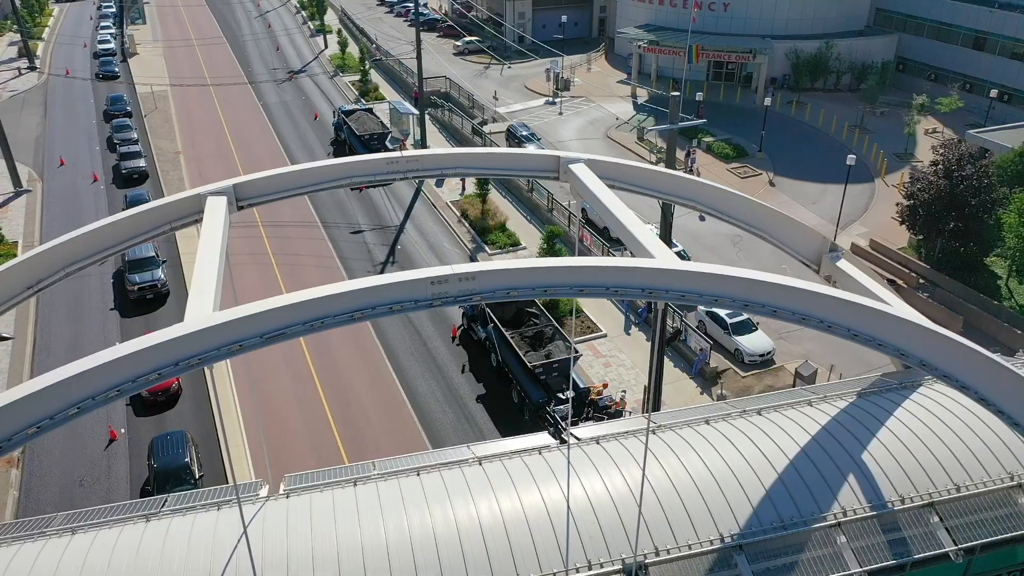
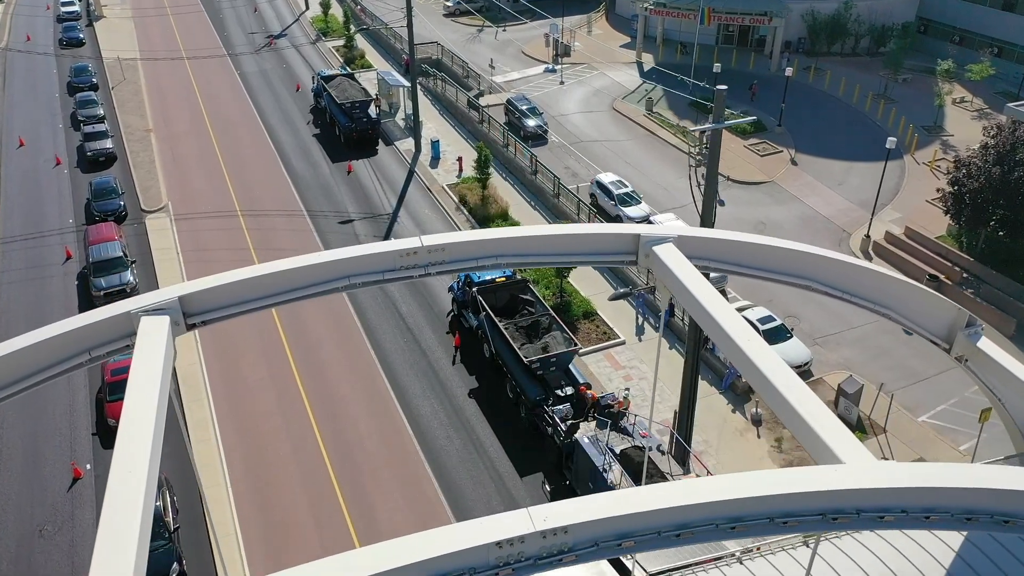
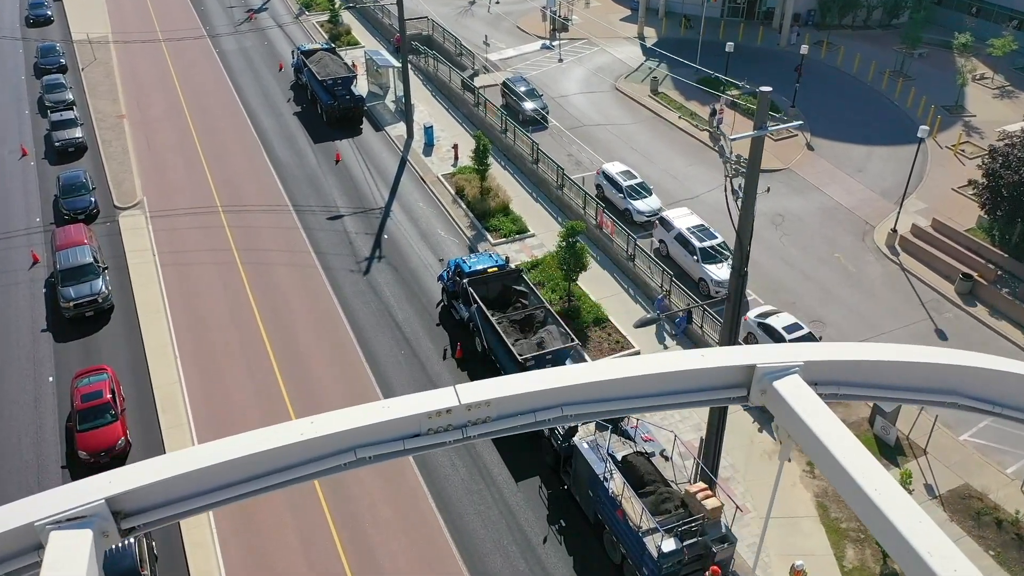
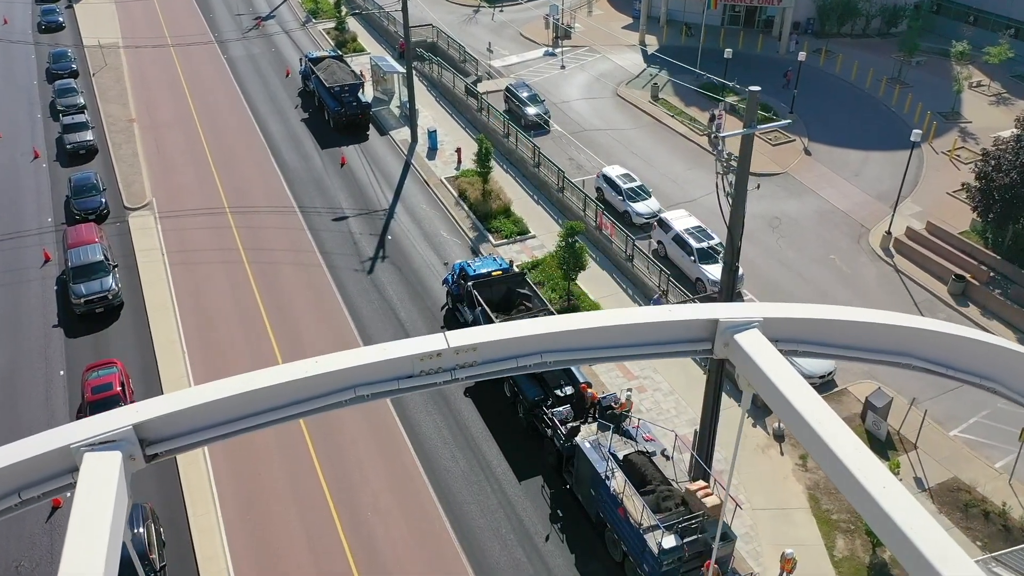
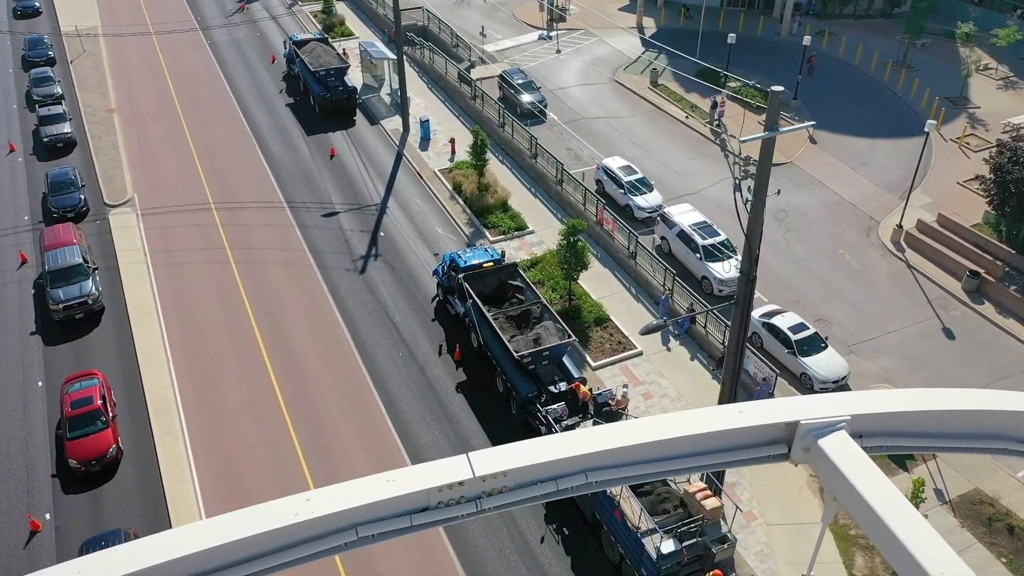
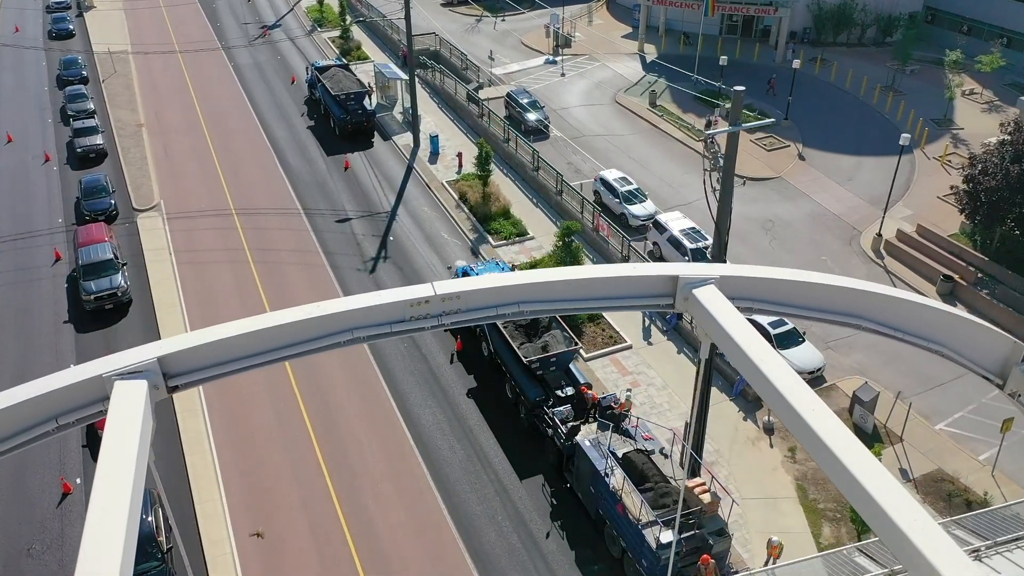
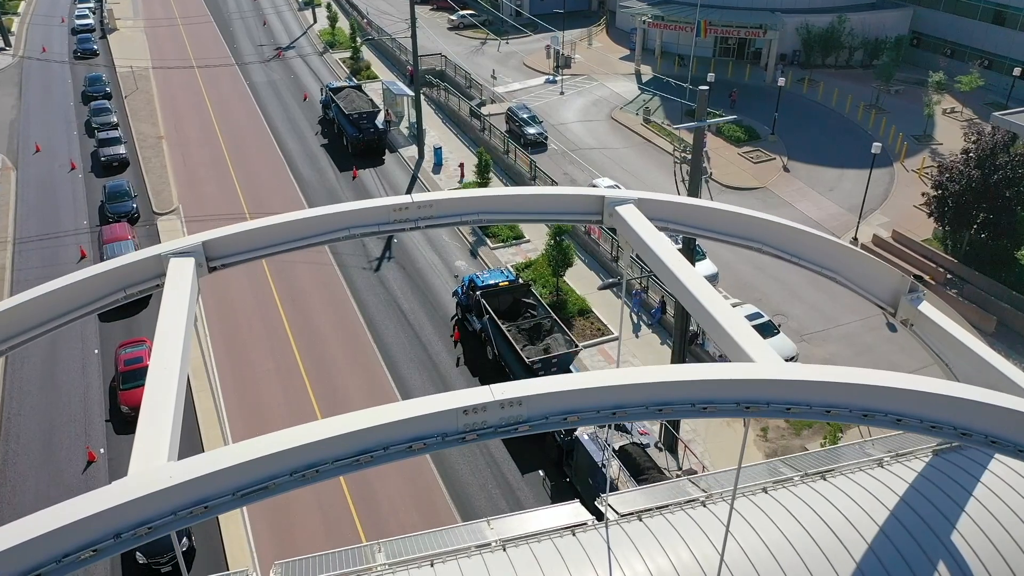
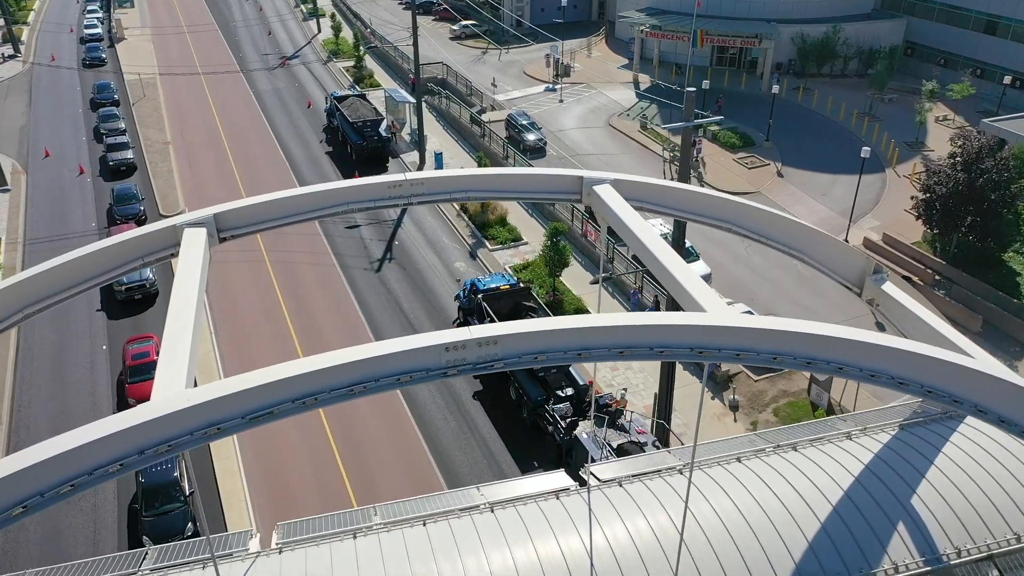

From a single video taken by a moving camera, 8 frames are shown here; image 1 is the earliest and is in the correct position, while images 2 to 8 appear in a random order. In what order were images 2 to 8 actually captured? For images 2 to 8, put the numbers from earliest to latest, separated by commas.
8, 7, 2, 6, 4, 3, 5
